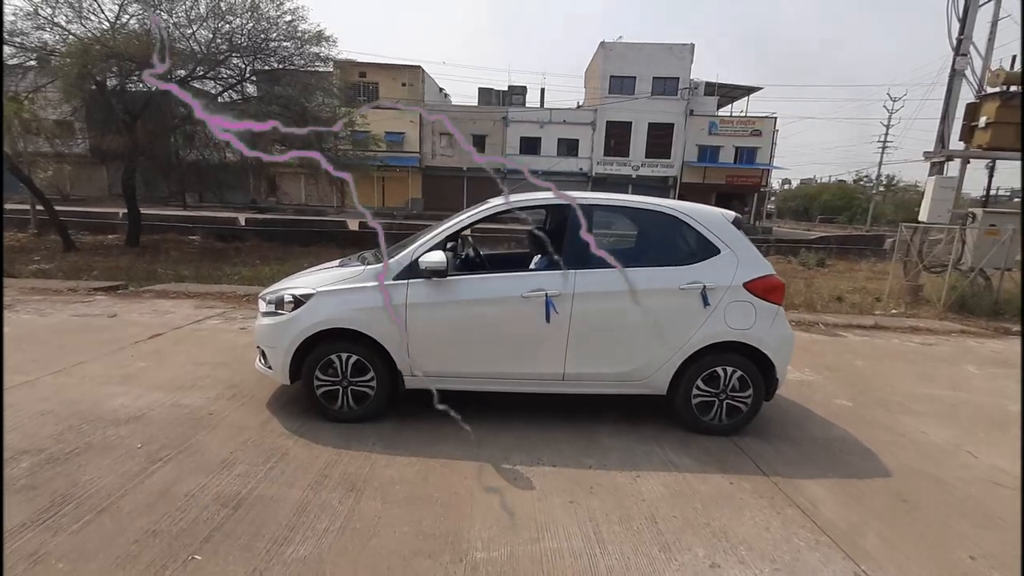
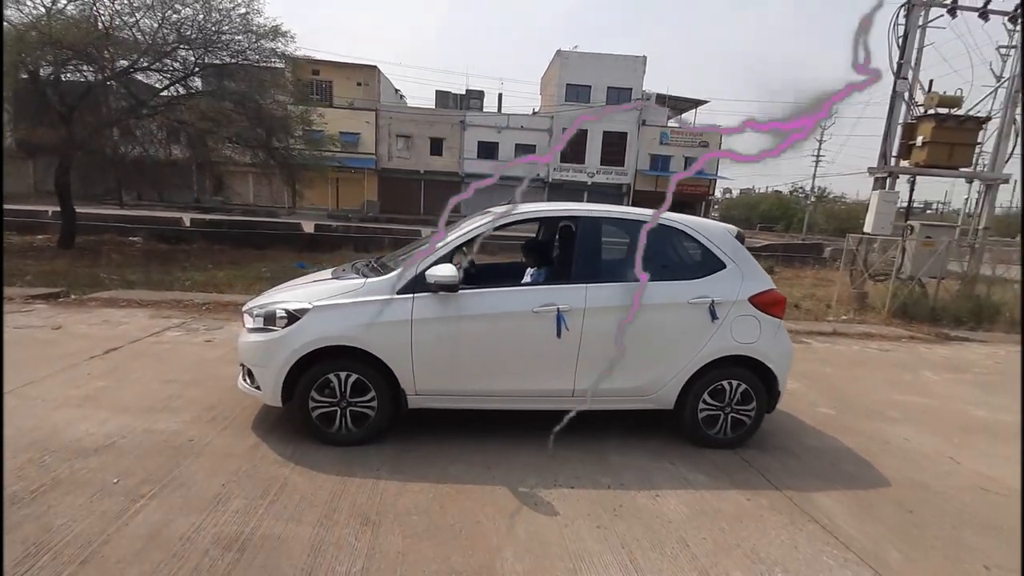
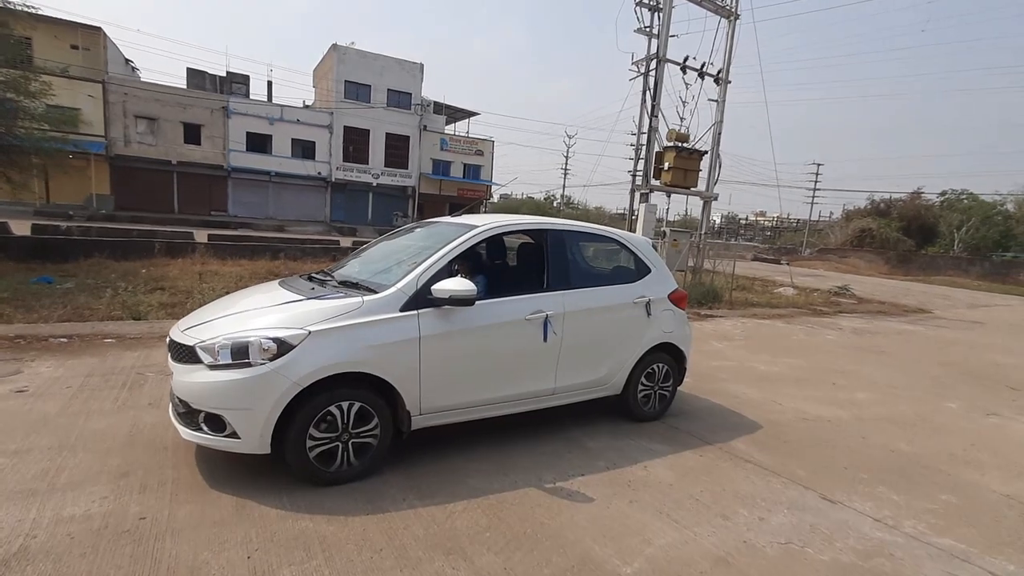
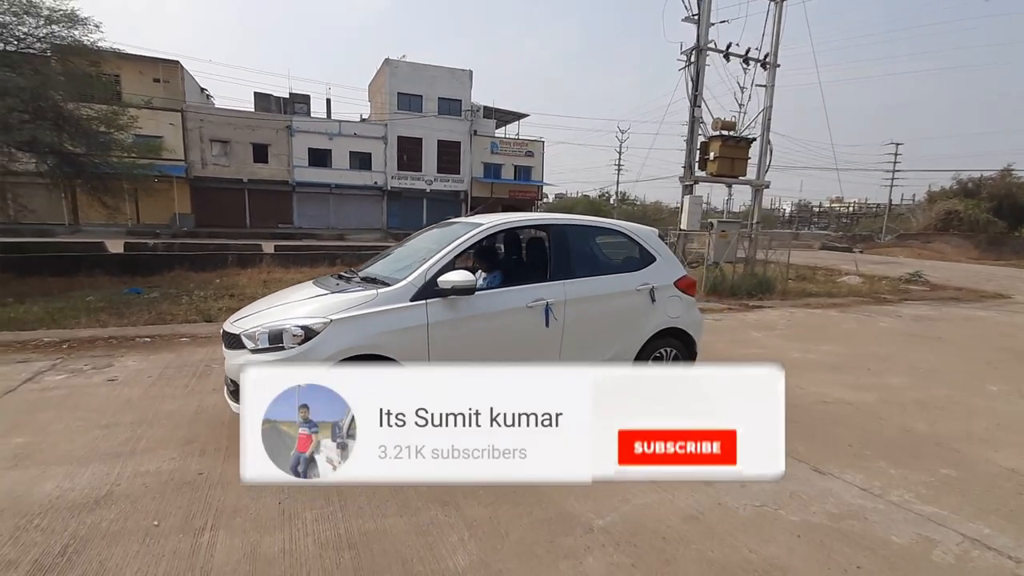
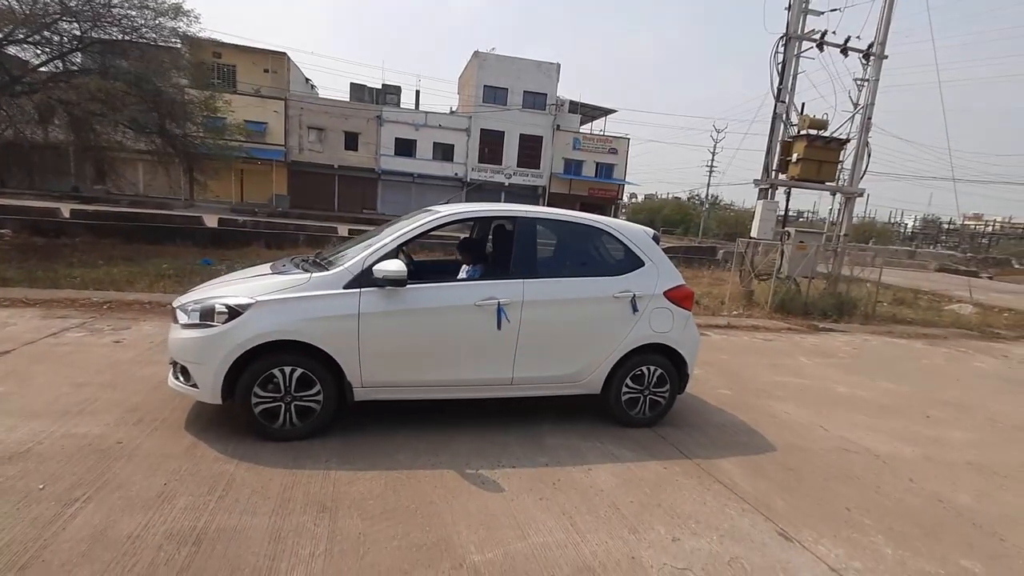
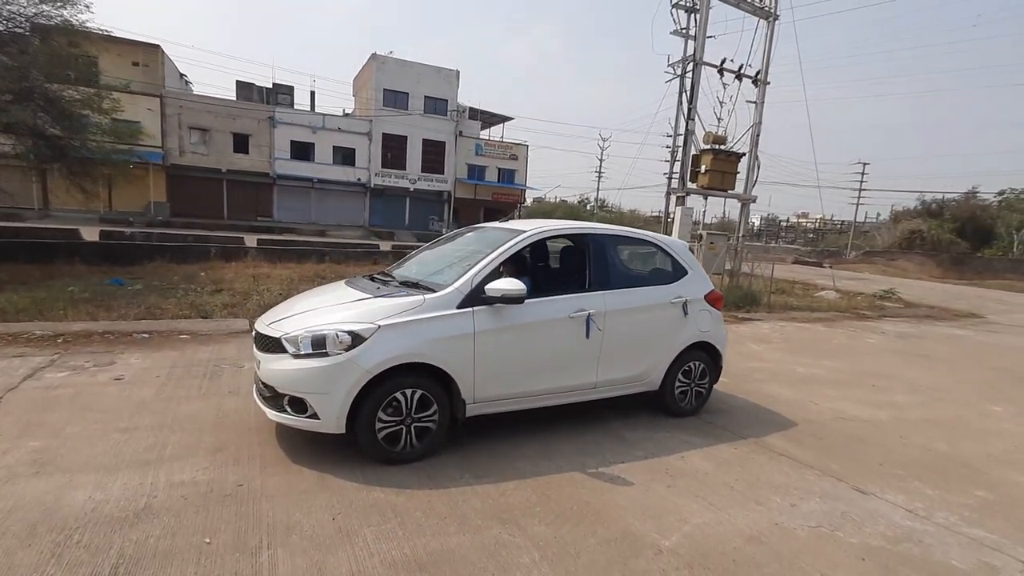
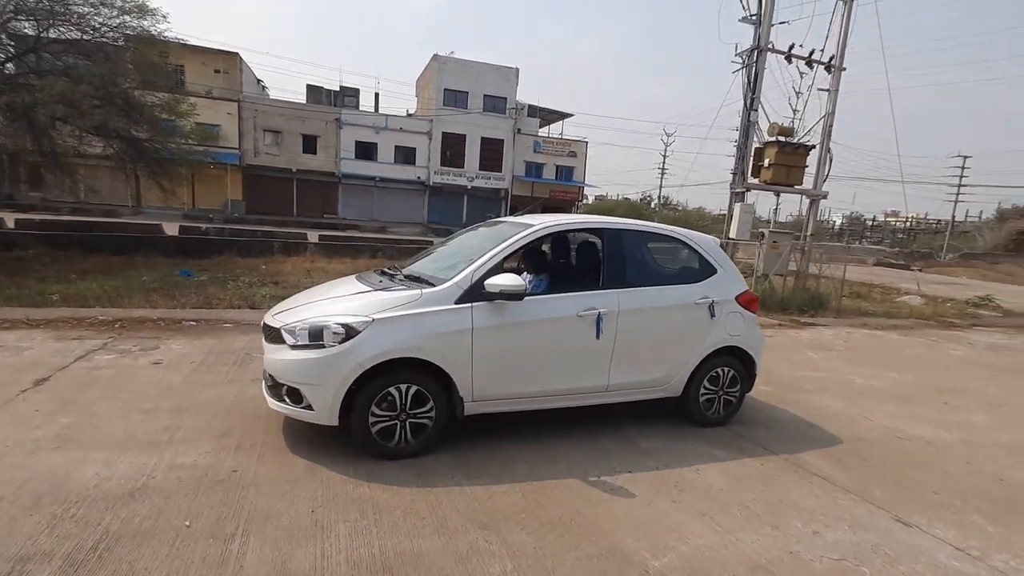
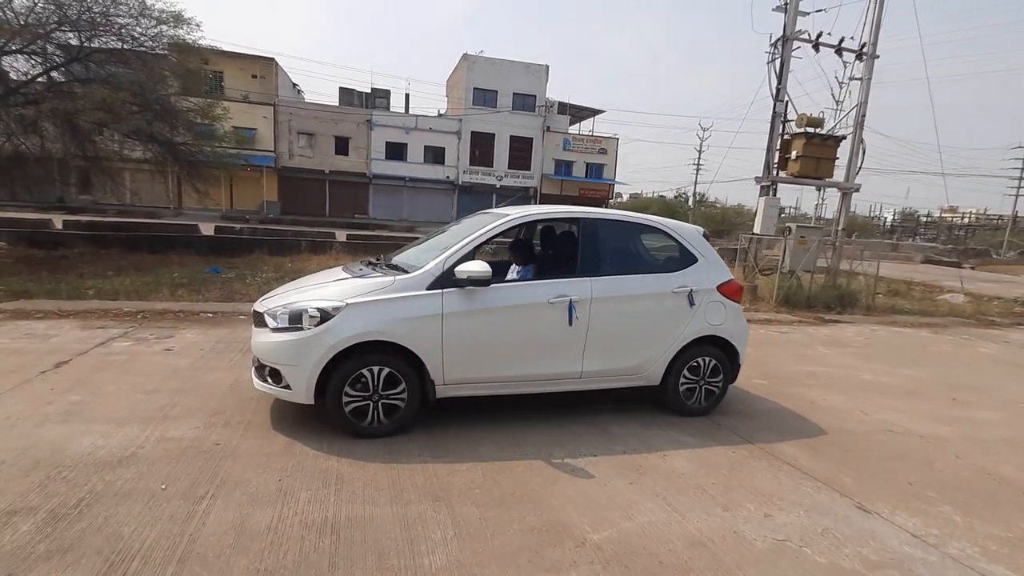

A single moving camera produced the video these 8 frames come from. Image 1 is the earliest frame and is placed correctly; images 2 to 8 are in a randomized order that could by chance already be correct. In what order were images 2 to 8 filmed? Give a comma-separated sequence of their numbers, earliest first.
2, 5, 8, 7, 6, 3, 4
